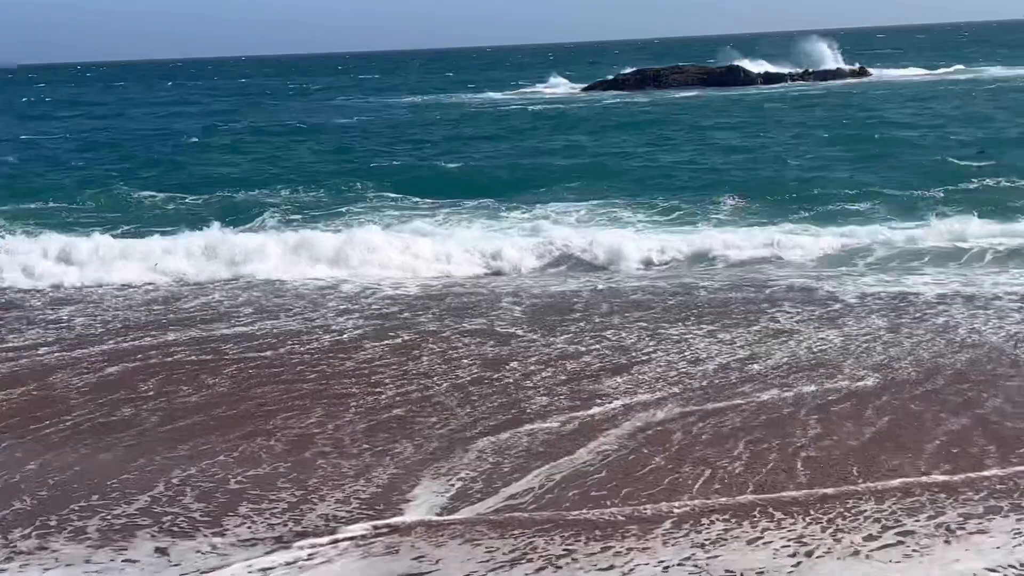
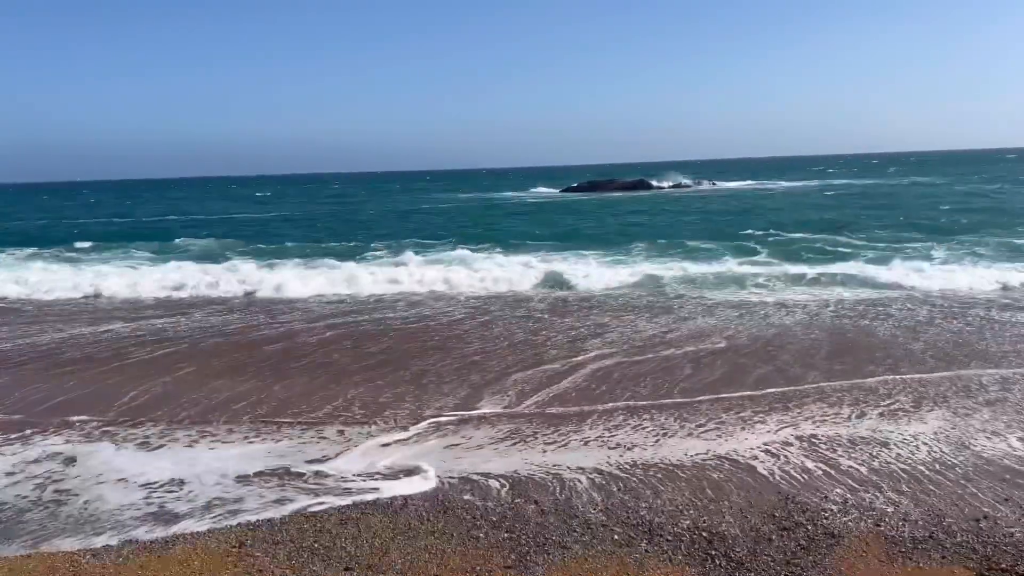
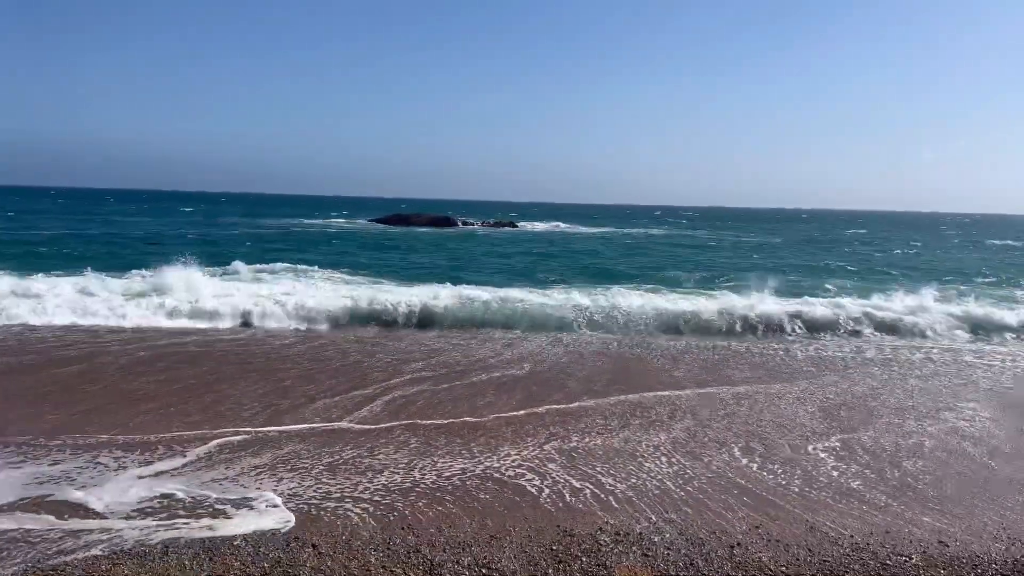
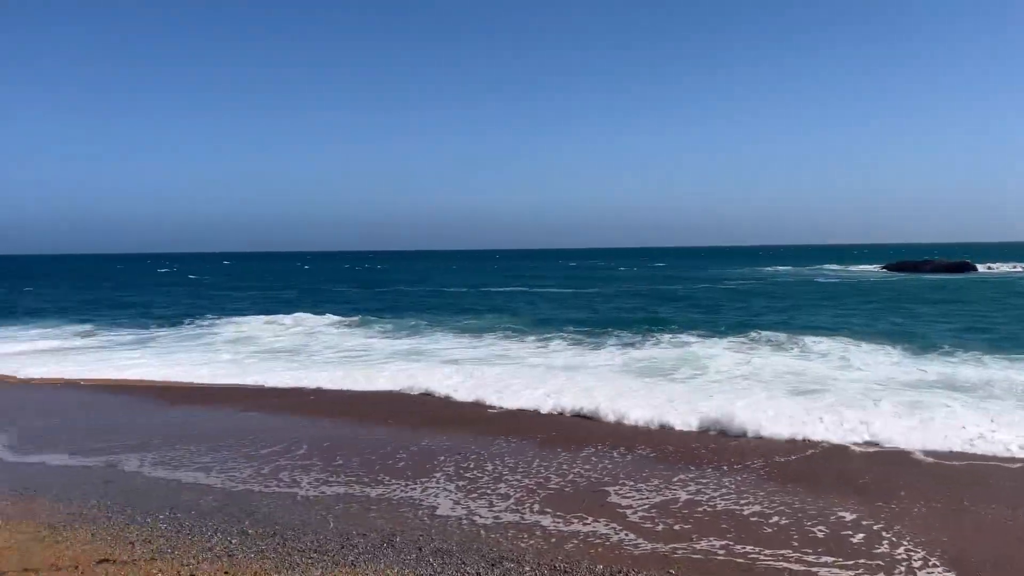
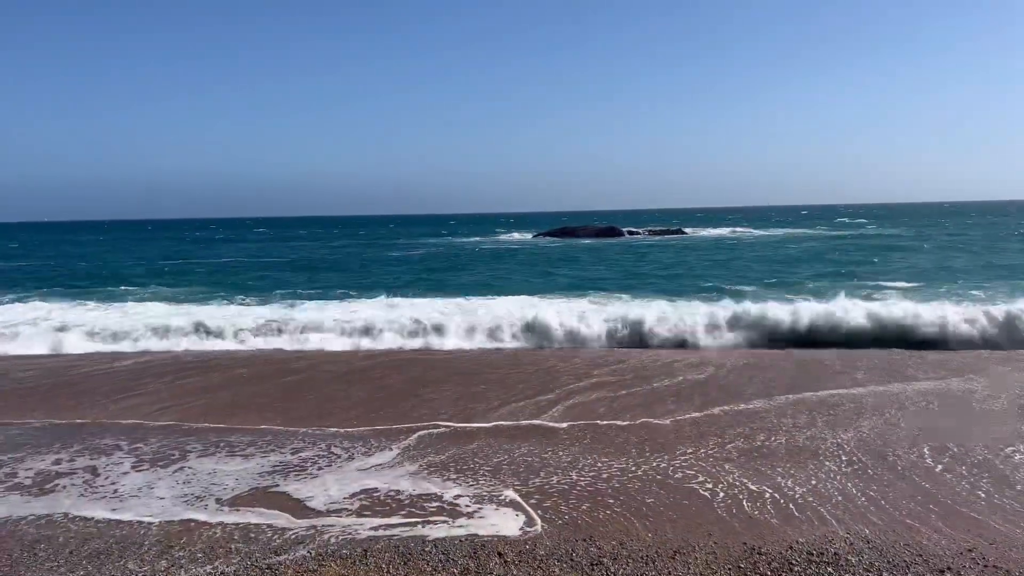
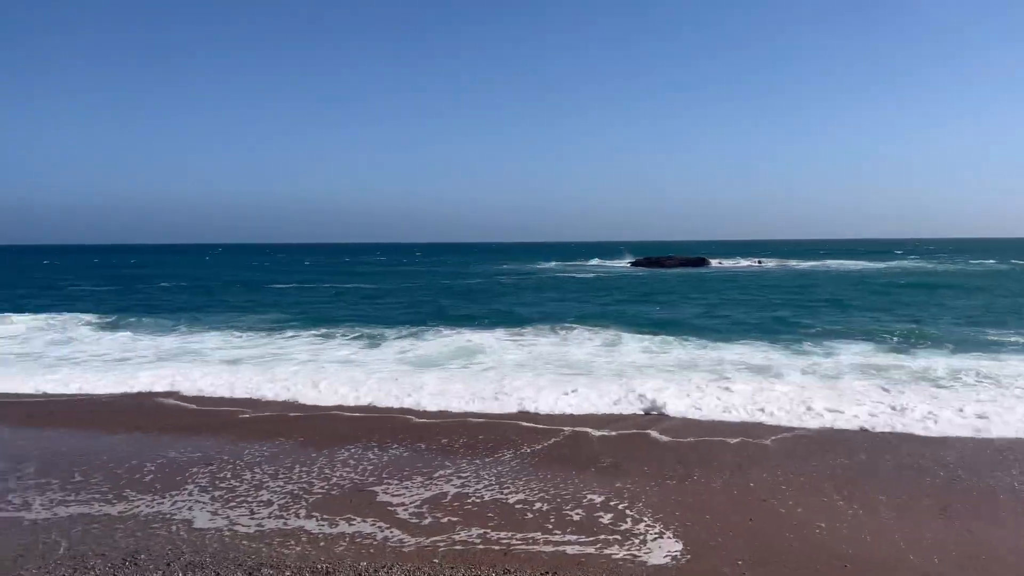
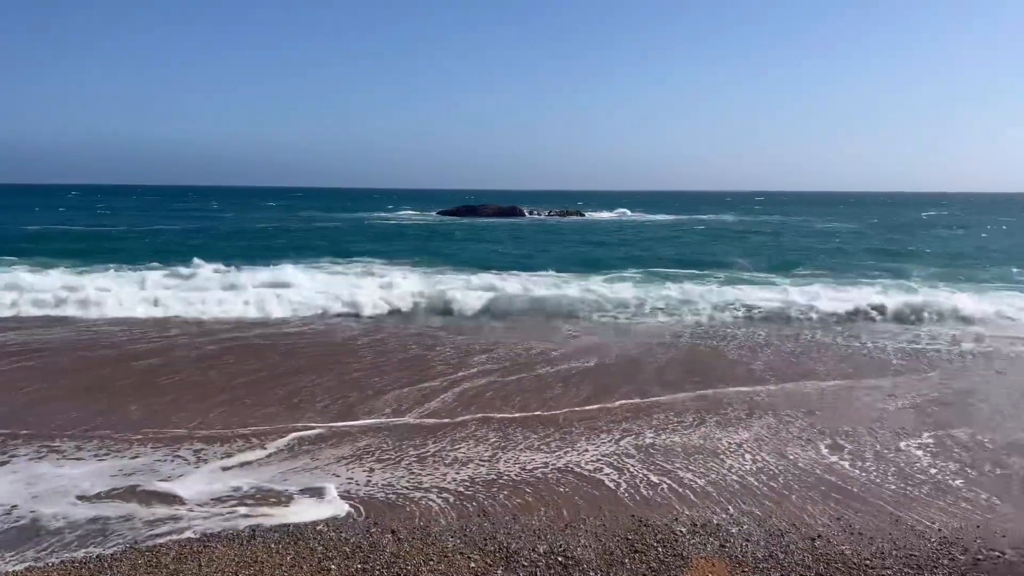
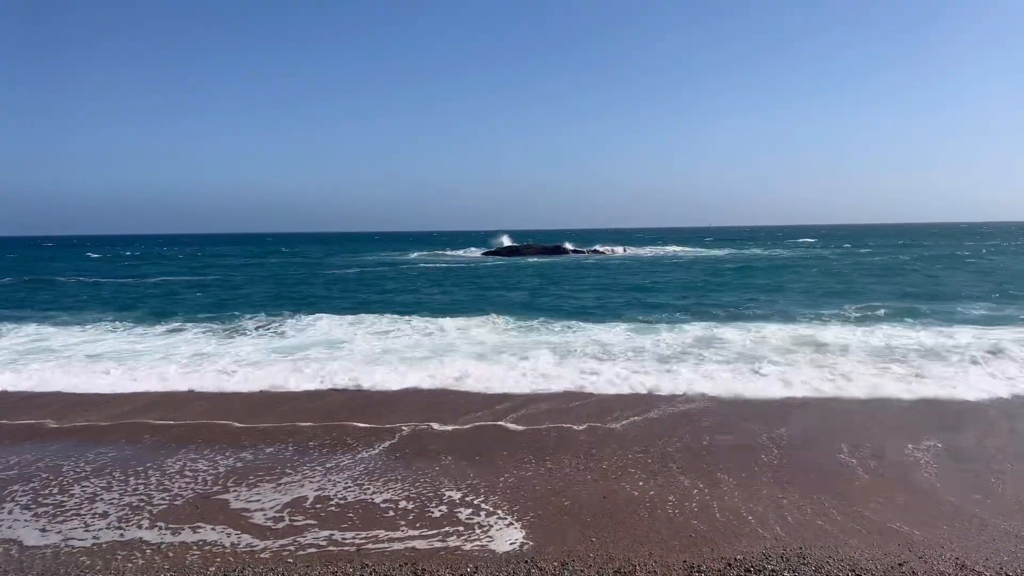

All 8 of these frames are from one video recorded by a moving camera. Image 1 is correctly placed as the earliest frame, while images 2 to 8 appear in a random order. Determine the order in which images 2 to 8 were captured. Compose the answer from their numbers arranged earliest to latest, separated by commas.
2, 7, 3, 5, 8, 6, 4
